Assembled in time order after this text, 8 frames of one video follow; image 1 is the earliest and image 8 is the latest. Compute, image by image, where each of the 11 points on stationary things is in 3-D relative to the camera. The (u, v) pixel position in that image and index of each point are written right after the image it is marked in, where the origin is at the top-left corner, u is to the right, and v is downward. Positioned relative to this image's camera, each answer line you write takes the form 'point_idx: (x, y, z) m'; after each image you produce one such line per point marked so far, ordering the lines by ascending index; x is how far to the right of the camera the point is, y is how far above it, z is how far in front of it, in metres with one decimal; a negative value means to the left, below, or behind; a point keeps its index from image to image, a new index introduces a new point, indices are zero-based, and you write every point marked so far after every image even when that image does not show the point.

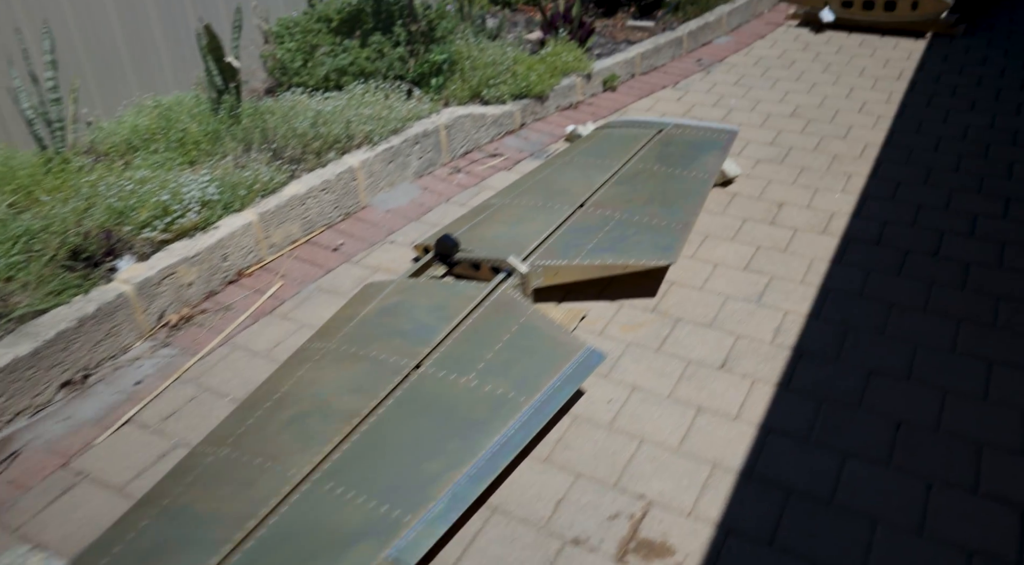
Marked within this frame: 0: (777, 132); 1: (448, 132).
0: (+1.5, +0.9, +4.5) m
1: (-0.3, +0.8, +4.1) m
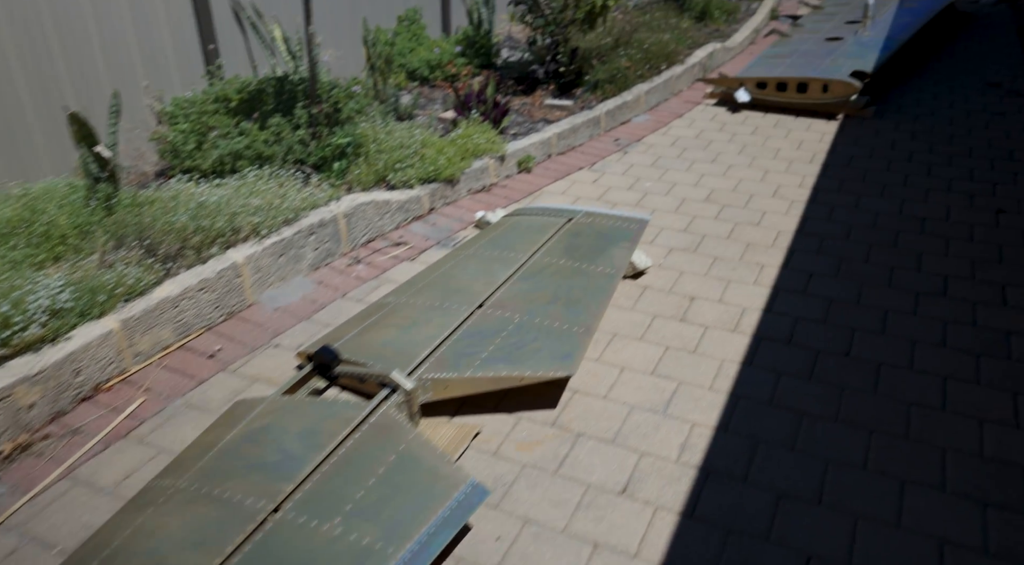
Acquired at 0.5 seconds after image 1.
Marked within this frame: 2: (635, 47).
0: (+1.0, +0.4, +4.4) m
1: (-0.8, +0.3, +3.9) m
2: (+1.0, +2.0, +6.6) m
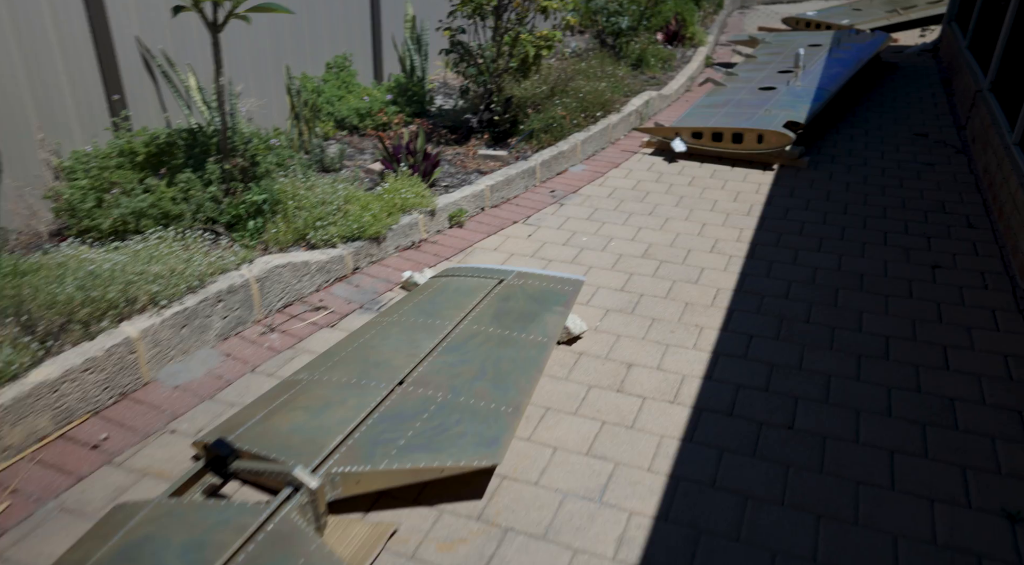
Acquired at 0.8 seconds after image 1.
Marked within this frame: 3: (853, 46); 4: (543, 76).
0: (+0.6, 0.0, +4.3) m
1: (-1.1, 0.0, +3.6) m
2: (+0.5, +1.5, +6.6) m
3: (+3.8, +2.7, +8.8) m
4: (+0.3, +1.8, +6.8) m
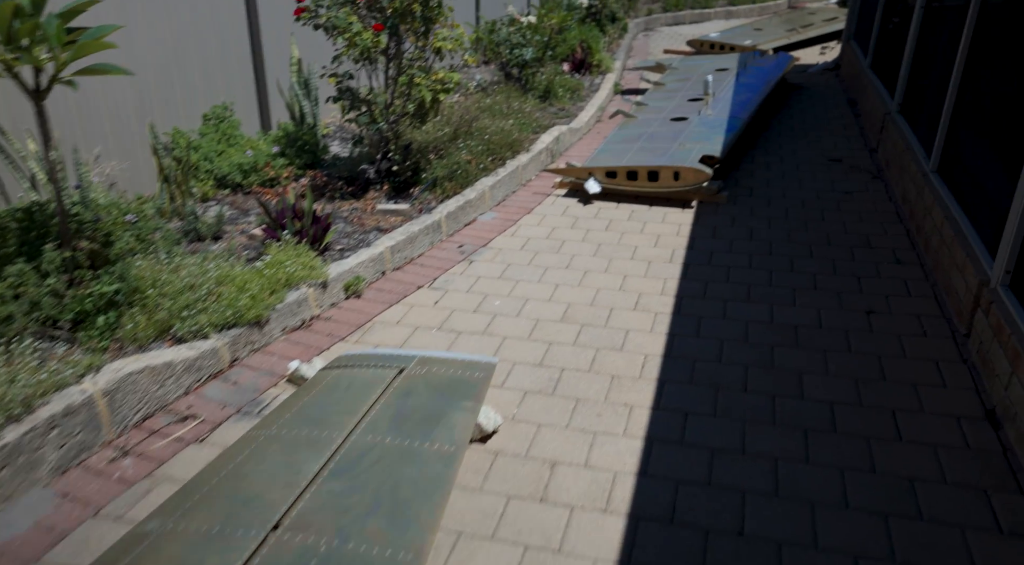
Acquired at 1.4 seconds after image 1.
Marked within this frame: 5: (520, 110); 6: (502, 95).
0: (+0.2, -0.3, +3.8) m
1: (-1.5, -0.4, +3.0) m
2: (-0.3, +1.1, +6.1) m
3: (+2.7, +2.4, +8.7) m
4: (-0.5, +1.3, +6.4) m
5: (+0.1, +1.6, +7.4) m
6: (-0.1, +1.9, +7.9) m
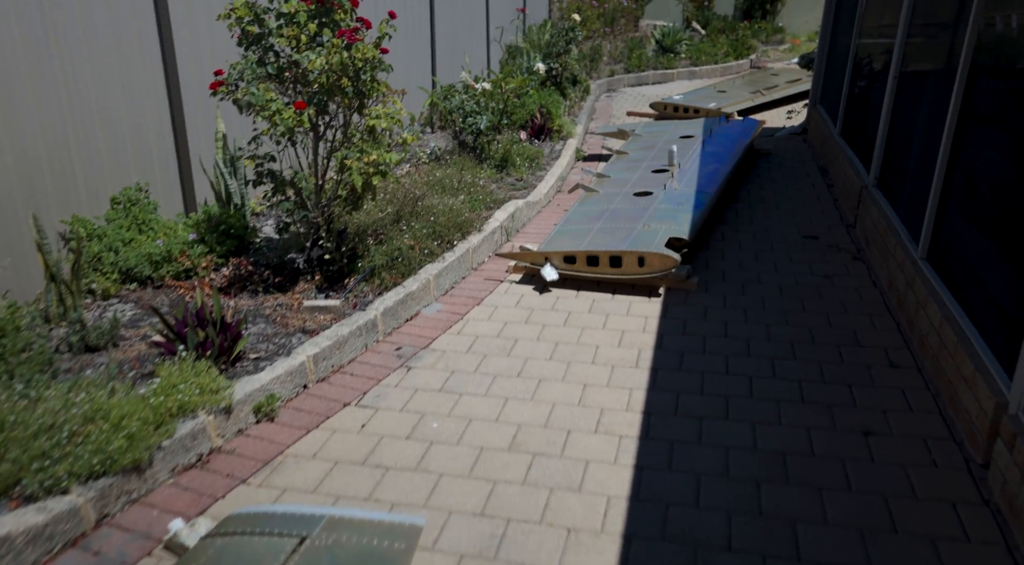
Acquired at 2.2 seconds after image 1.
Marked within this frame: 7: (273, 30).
0: (-0.1, -0.8, +3.2) m
1: (-1.7, -0.9, +2.3) m
2: (-0.6, +0.4, +5.6) m
3: (+2.3, +1.6, +8.3) m
4: (-0.9, +0.6, +5.8) m
5: (-0.3, +0.9, +6.9) m
6: (-0.5, +1.1, +7.4) m
7: (-1.3, +1.4, +4.4) m
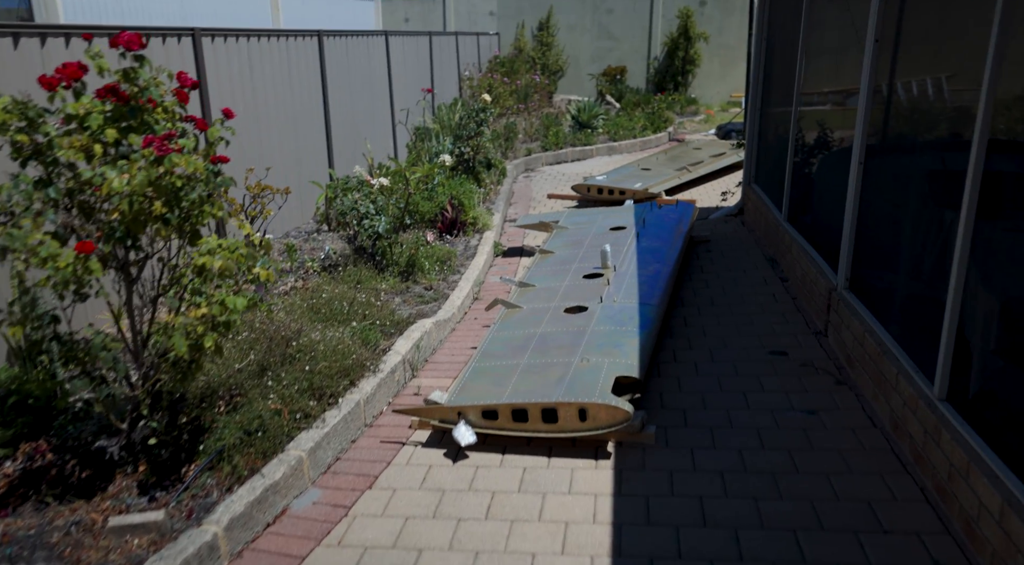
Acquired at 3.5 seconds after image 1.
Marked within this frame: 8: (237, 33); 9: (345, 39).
0: (-0.3, -1.5, +1.8) m
1: (-1.9, -1.6, +0.8) m
2: (-1.2, -0.5, +4.3) m
3: (+1.4, +0.5, +7.4) m
4: (-1.5, -0.3, +4.5) m
5: (-1.0, -0.1, +5.6) m
6: (-1.3, 0.0, +6.1) m
7: (-1.8, +0.6, +3.1) m
8: (-2.6, +2.4, +7.6) m
9: (-2.2, +3.2, +10.2) m
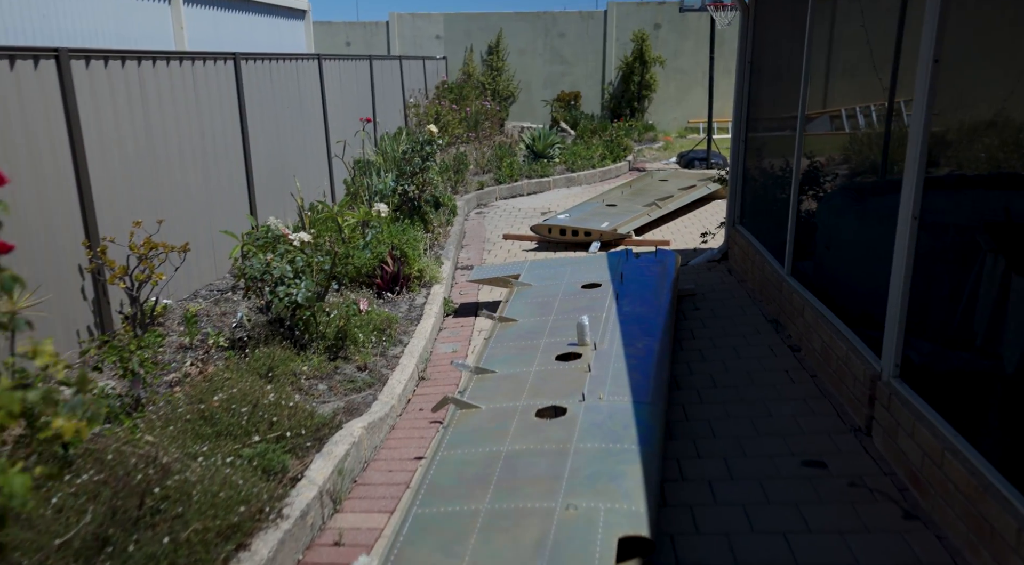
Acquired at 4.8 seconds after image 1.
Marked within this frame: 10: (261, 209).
0: (-0.3, -1.9, +0.5) m
1: (-1.8, -2.0, -0.6) m
2: (-1.3, -0.9, +2.9) m
3: (+1.0, 0.0, +6.2) m
4: (-1.7, -0.8, +3.1) m
5: (-1.3, -0.7, +4.3) m
6: (-1.6, -0.5, +4.8) m
7: (-1.9, +0.1, +1.8) m
8: (-3.1, +1.8, +6.2) m
9: (-2.8, +2.5, +8.9) m
10: (-2.7, +0.8, +8.4) m
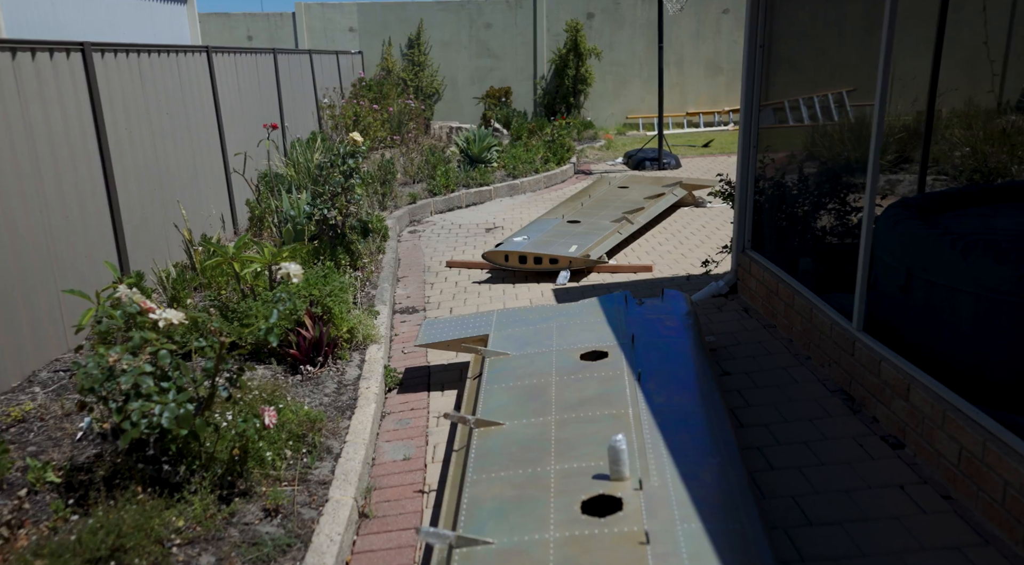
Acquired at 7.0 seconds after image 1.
0: (+0.1, -2.3, -1.2) m
1: (-1.2, -2.5, -2.6) m
2: (-1.1, -1.4, +1.0) m
3: (+0.9, -0.3, +4.5) m
4: (-1.5, -1.3, +1.2) m
5: (-1.2, -1.1, +2.4) m
6: (-1.5, -1.0, +2.9) m
7: (-1.7, -0.4, -0.2) m
8: (-3.3, +1.3, +4.1) m
9: (-3.3, +2.0, +6.8) m
10: (-3.1, +0.3, +6.4) m
